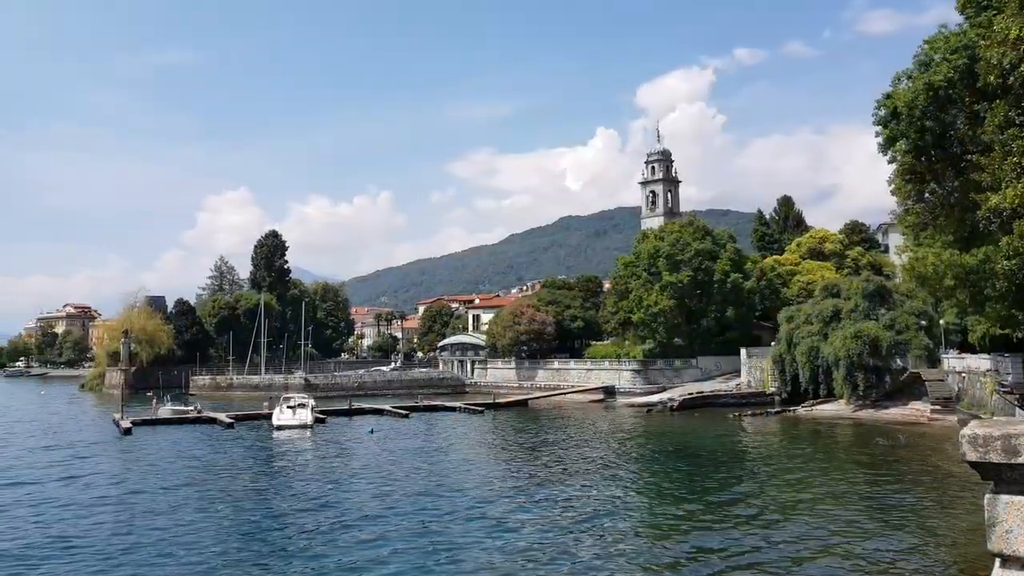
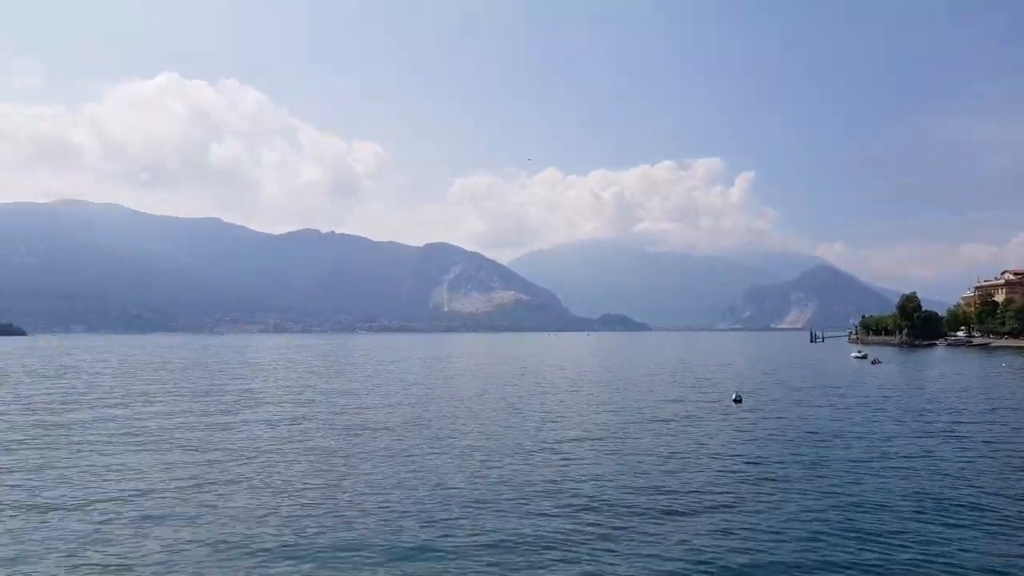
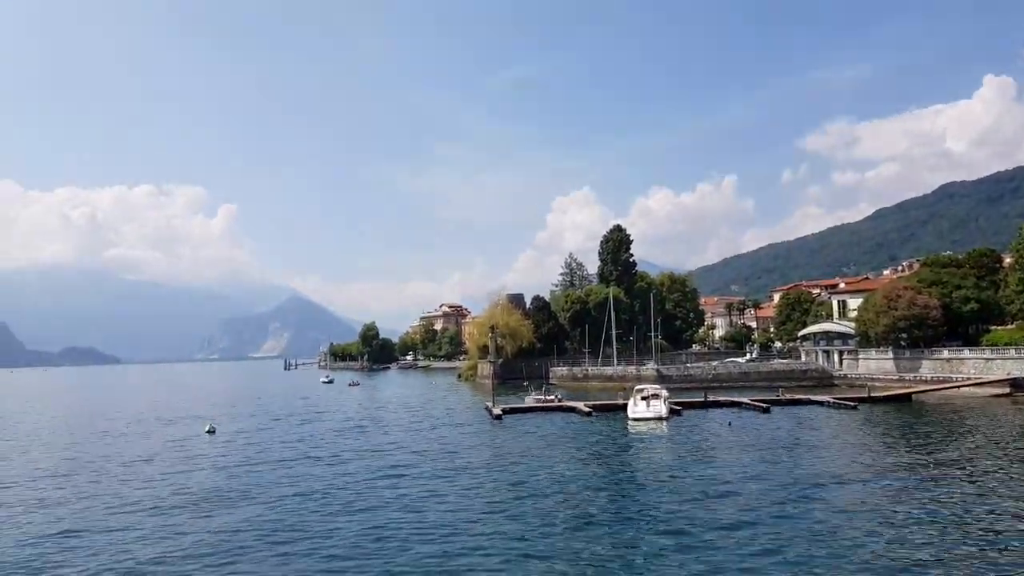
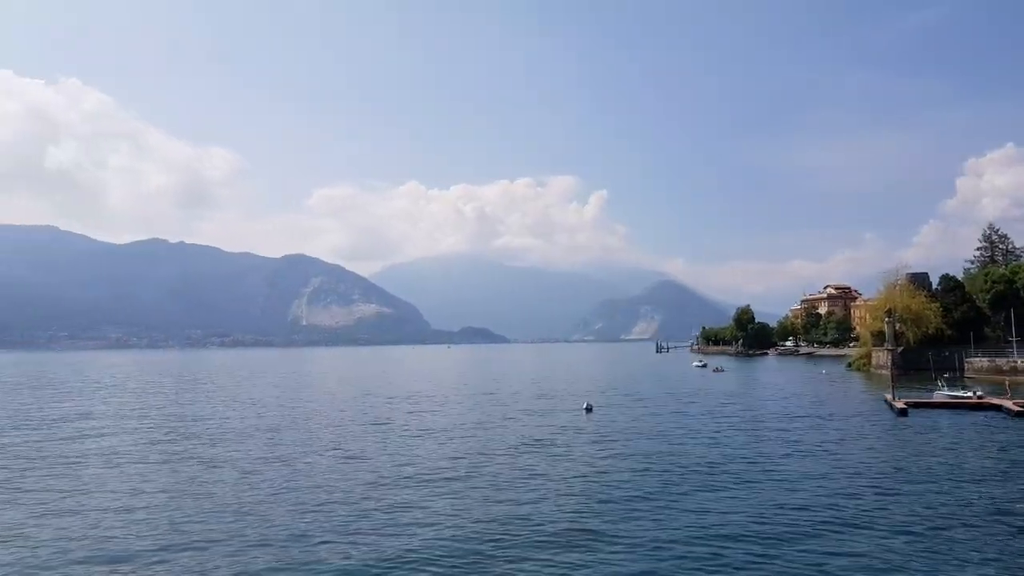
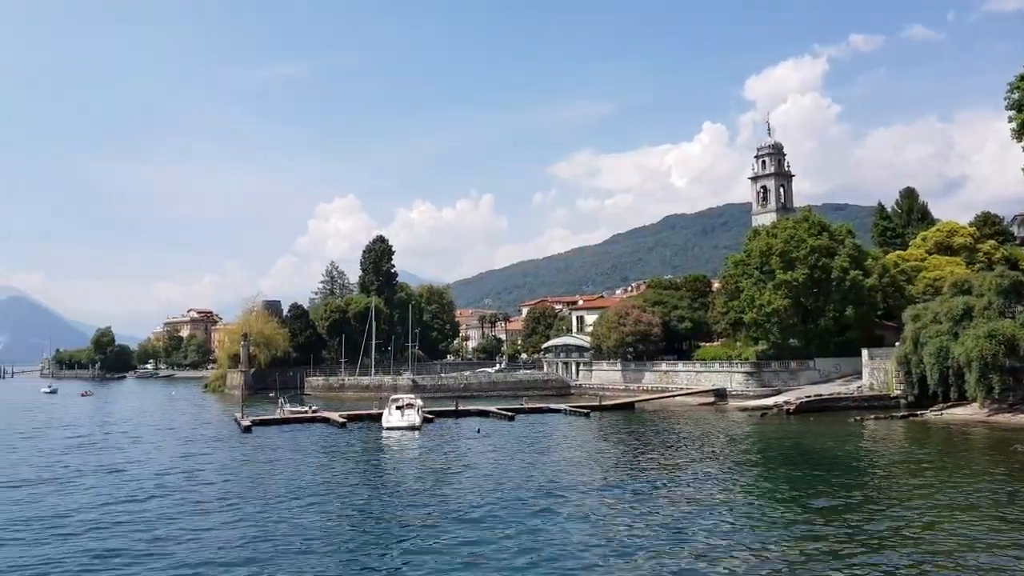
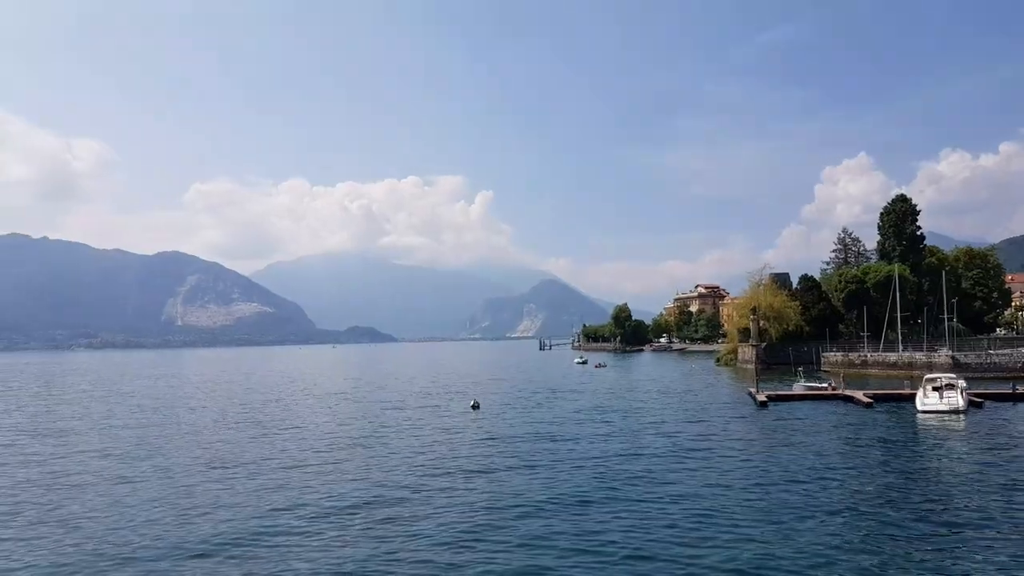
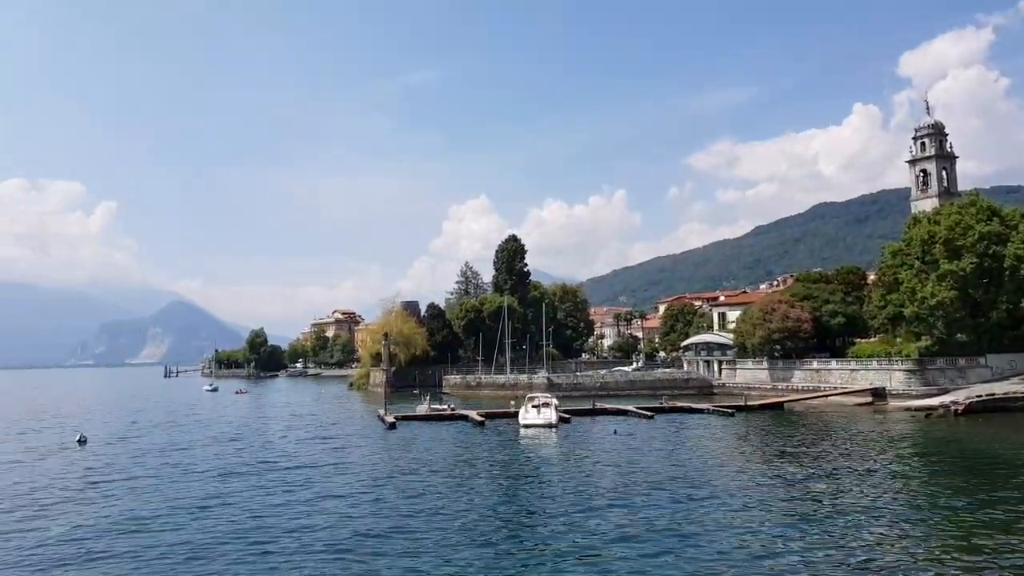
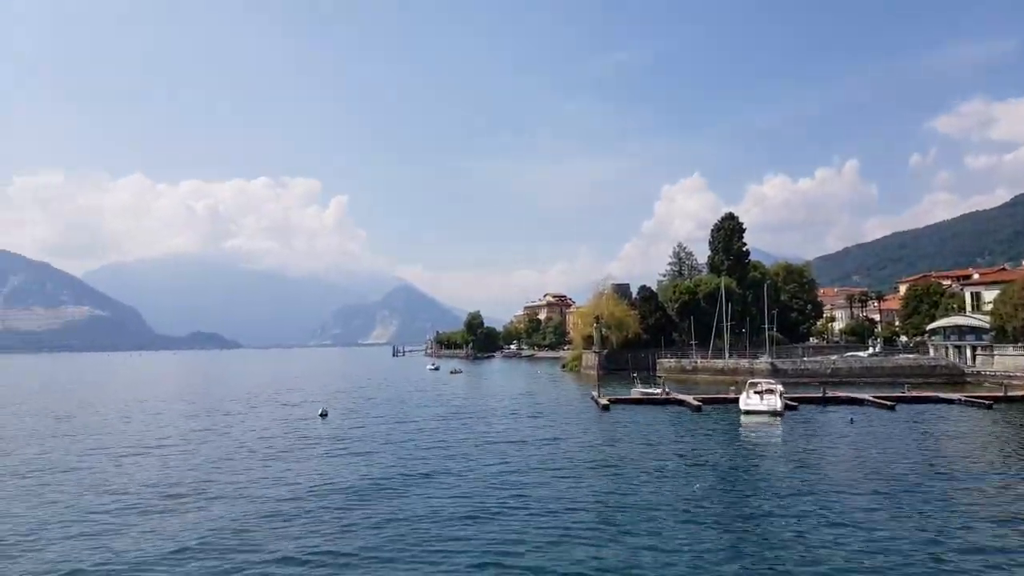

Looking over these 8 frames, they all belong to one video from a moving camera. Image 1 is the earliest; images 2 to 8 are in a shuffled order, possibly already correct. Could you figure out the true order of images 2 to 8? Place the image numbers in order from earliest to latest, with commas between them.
5, 7, 3, 8, 6, 4, 2
